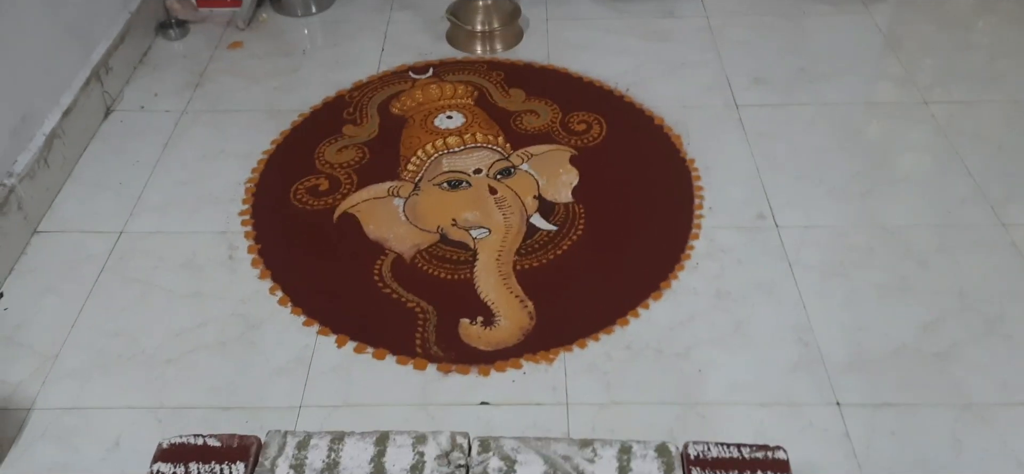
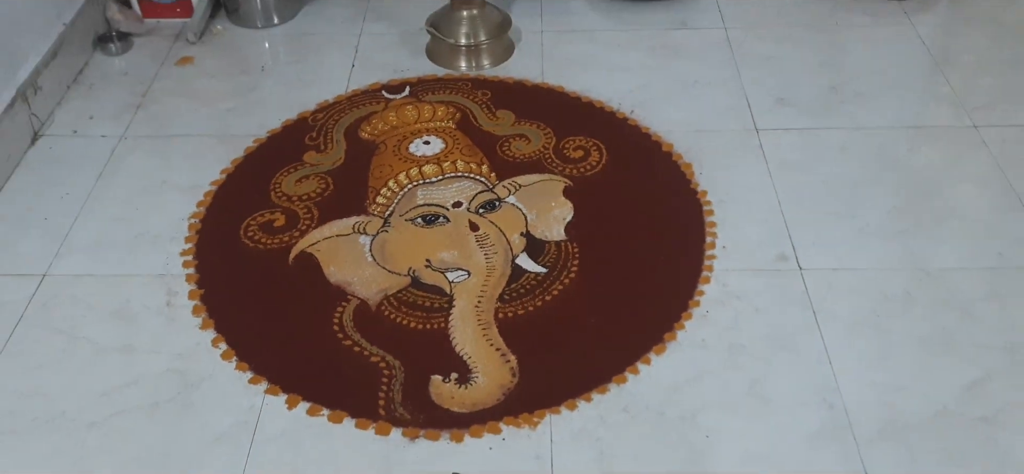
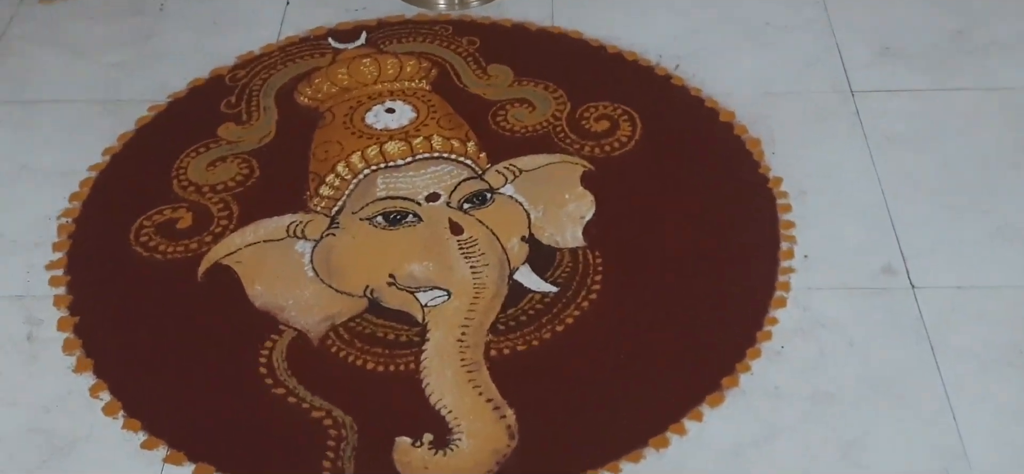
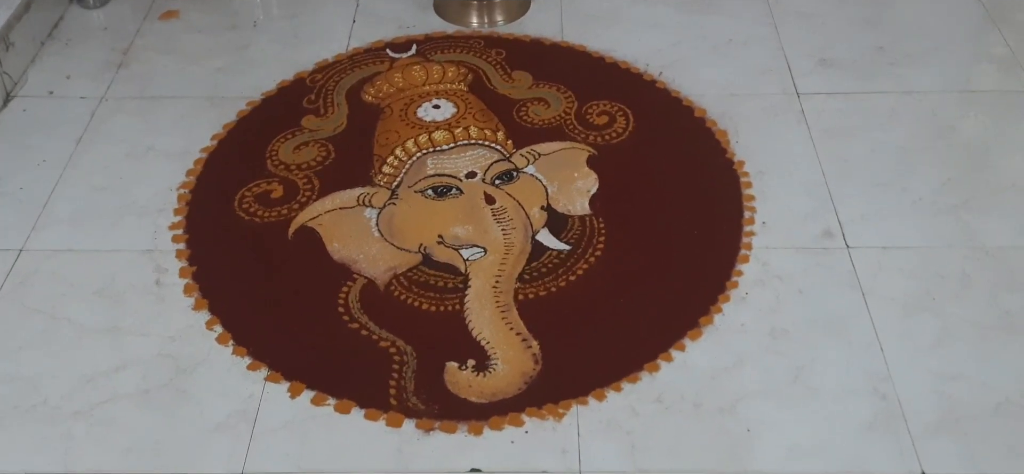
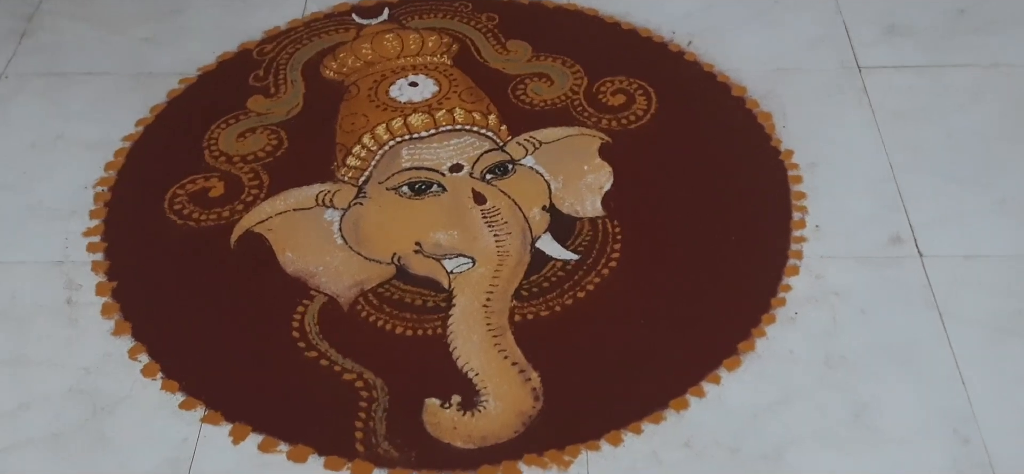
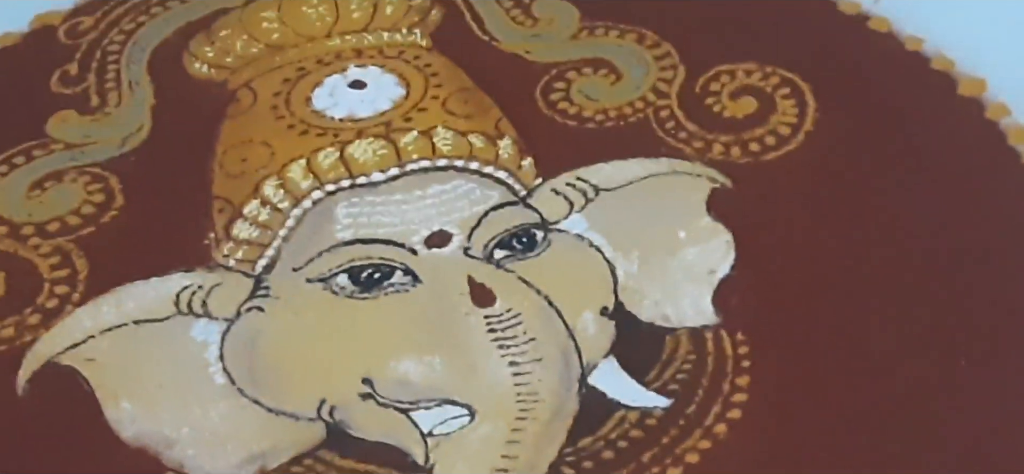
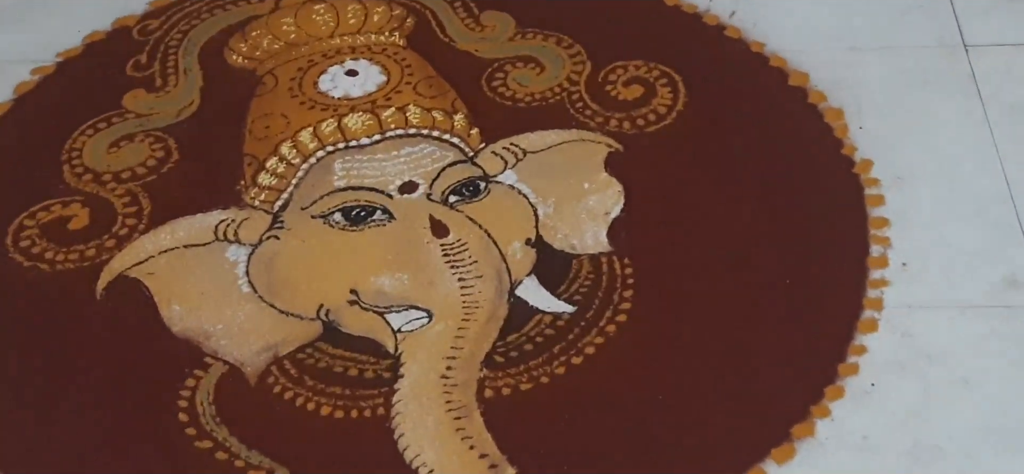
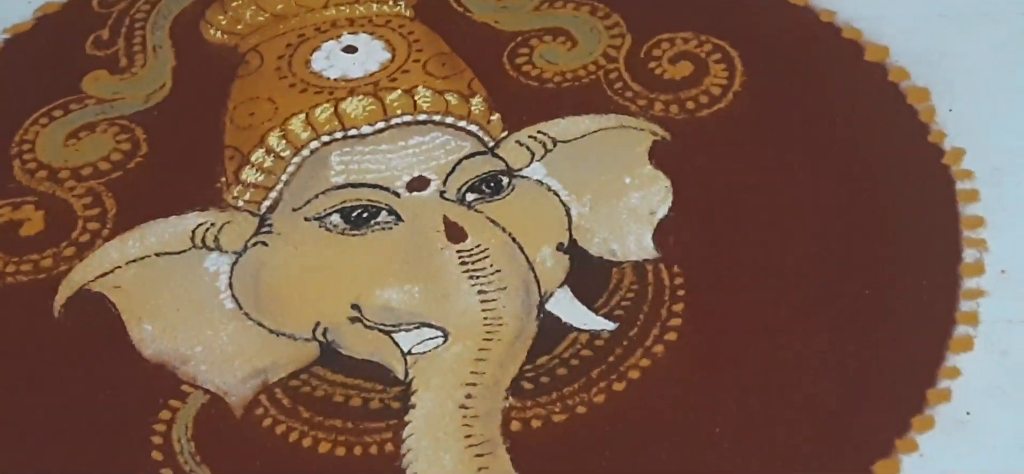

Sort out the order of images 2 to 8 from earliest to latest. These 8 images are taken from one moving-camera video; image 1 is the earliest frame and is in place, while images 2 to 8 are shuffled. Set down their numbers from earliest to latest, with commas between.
4, 5, 2, 3, 7, 8, 6
